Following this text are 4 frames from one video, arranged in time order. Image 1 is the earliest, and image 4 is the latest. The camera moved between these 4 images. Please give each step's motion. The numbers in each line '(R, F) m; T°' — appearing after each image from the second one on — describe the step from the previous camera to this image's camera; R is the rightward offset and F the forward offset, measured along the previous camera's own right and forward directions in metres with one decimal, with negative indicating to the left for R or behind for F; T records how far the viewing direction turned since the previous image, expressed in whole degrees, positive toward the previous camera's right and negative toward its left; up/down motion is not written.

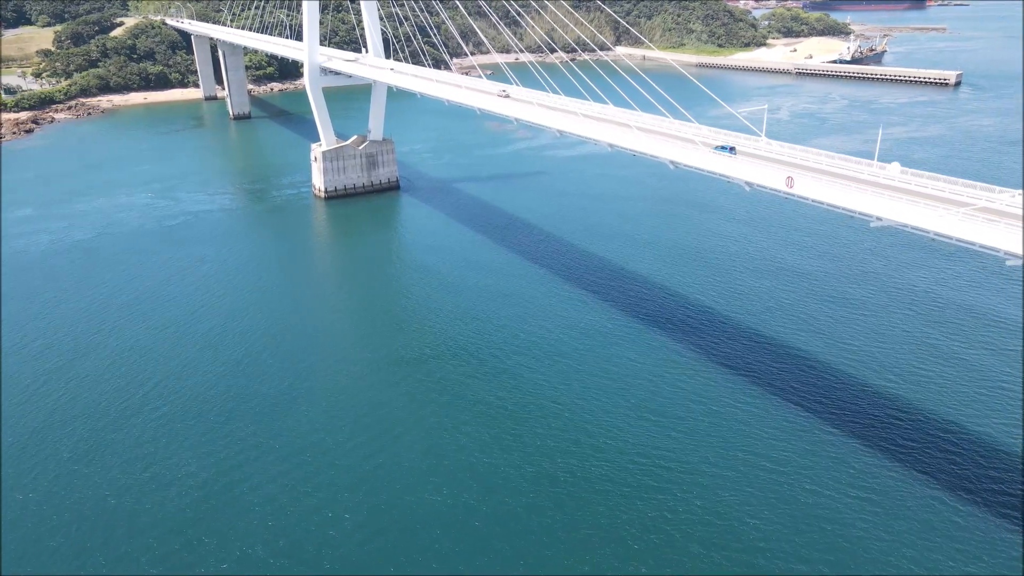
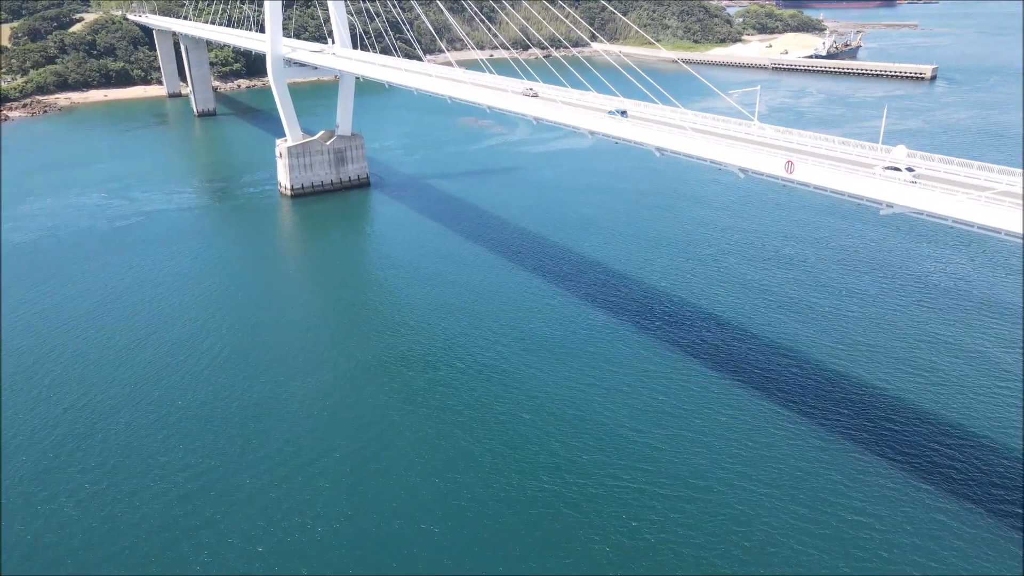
(0.0, +0.5) m; +2°
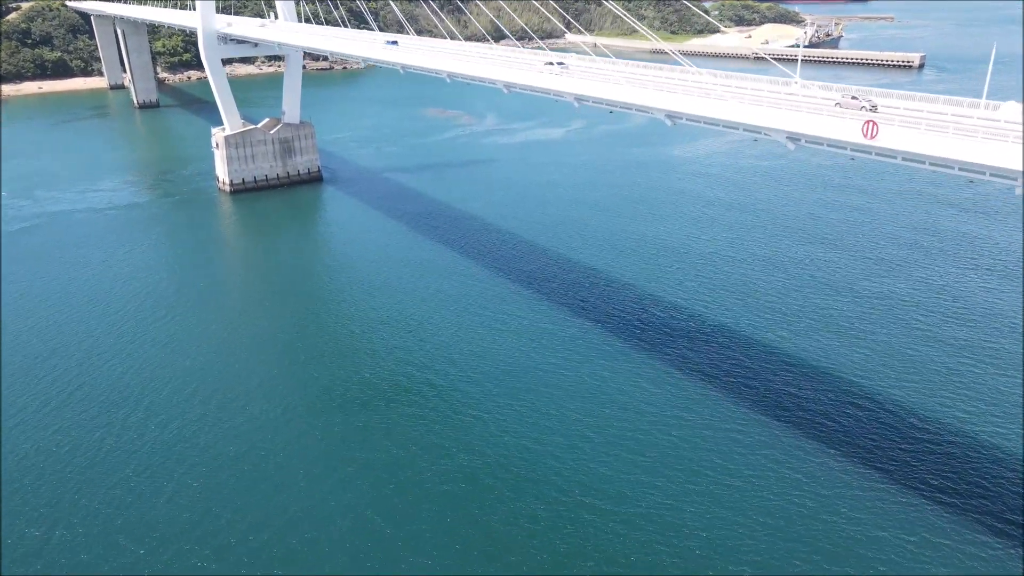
(+0.1, +1.4) m; +2°
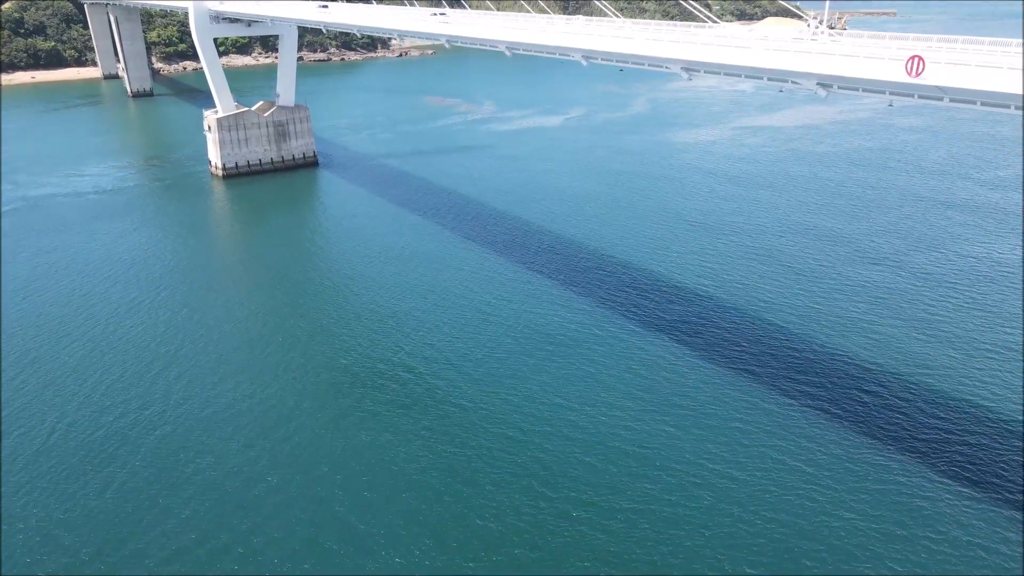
(0.0, +0.3) m; 0°
